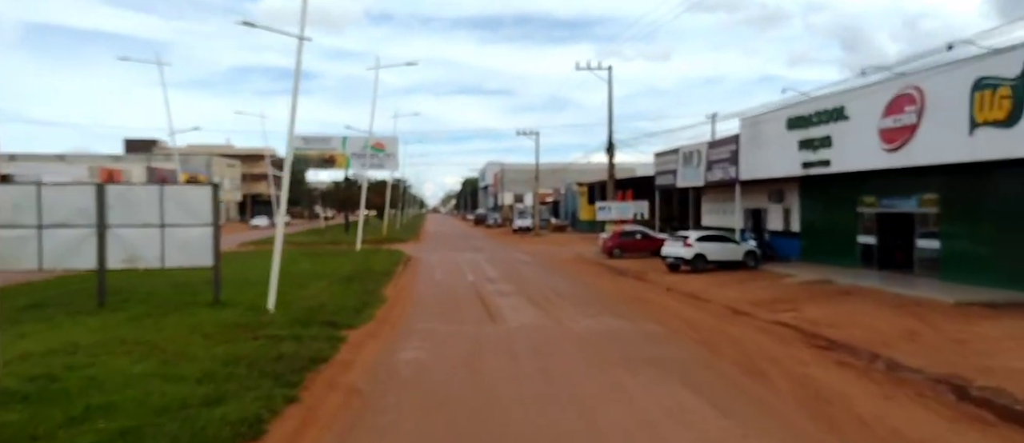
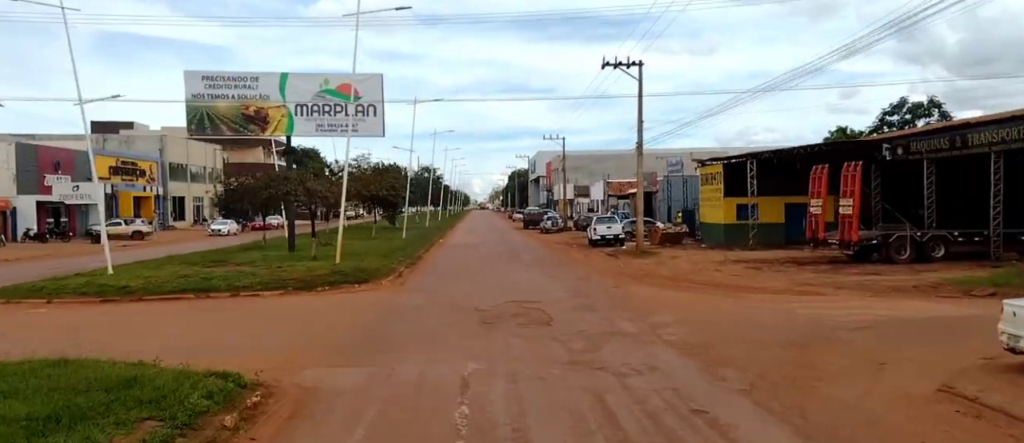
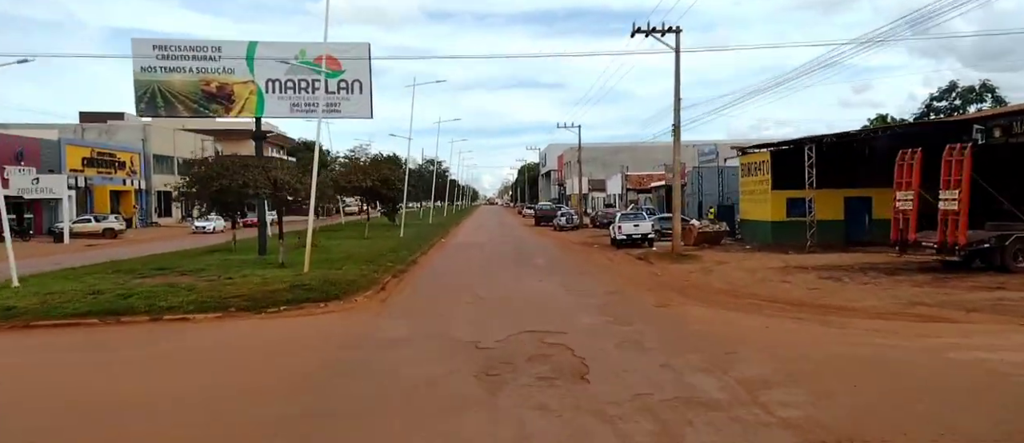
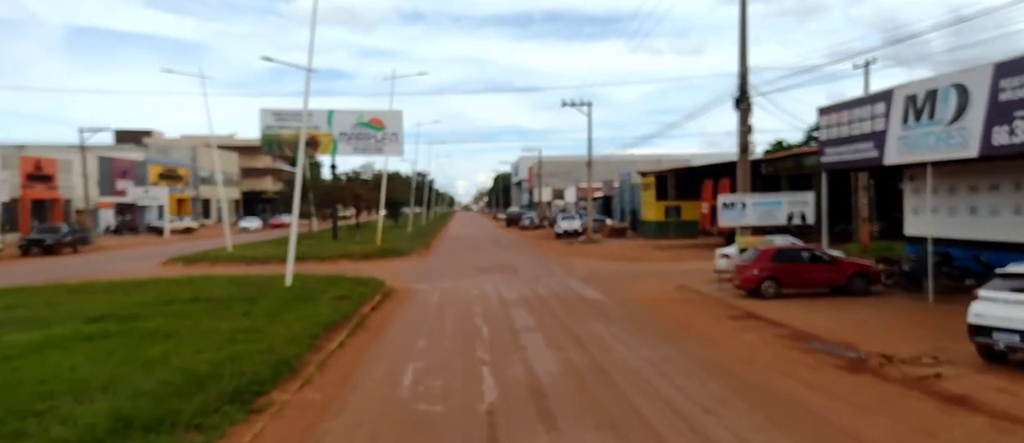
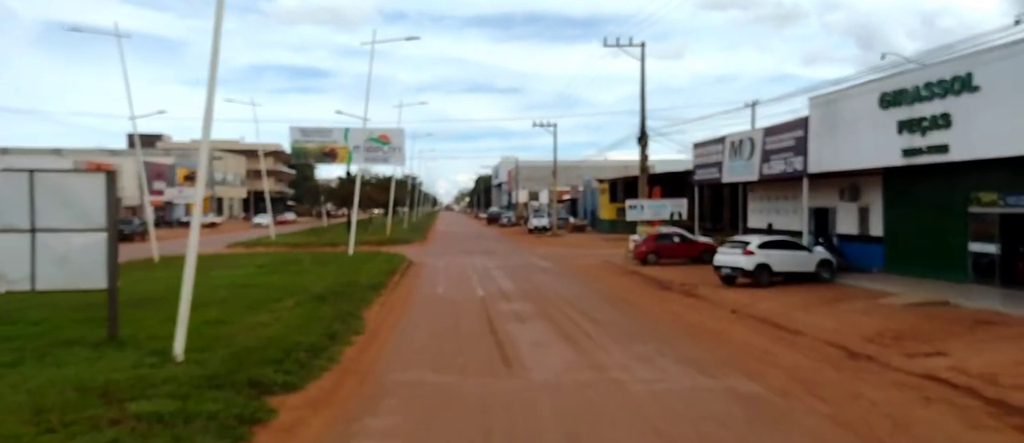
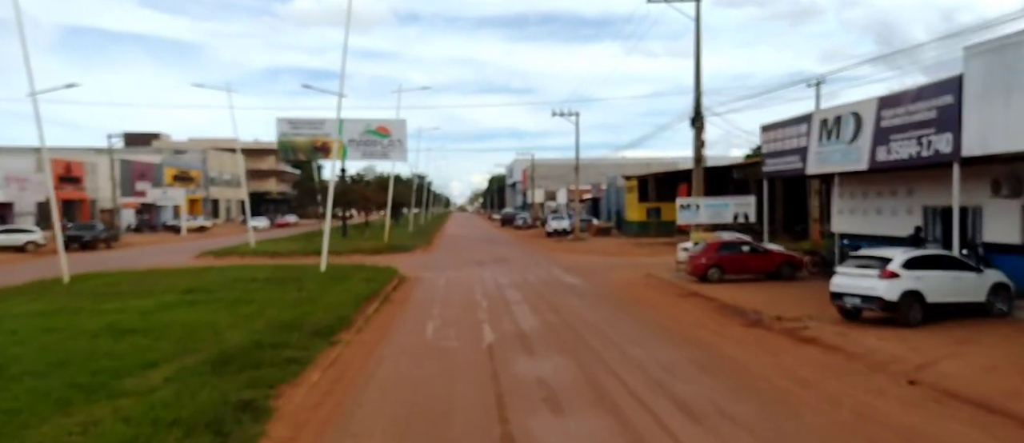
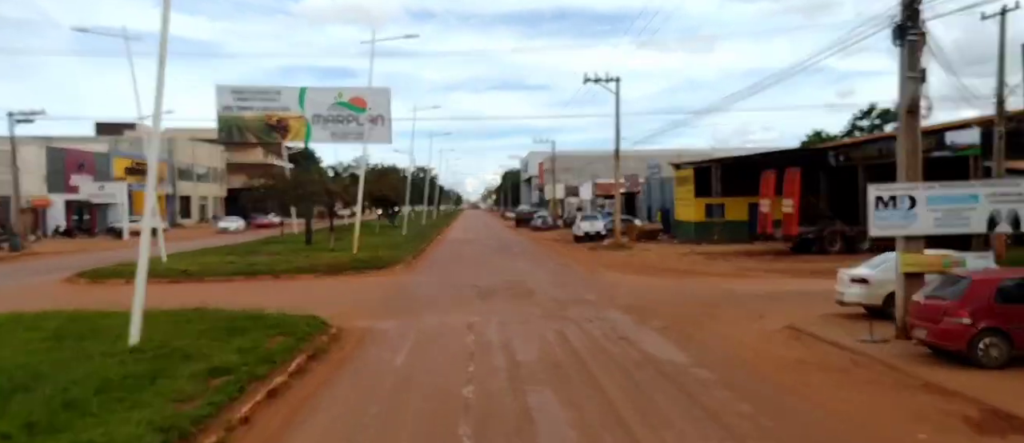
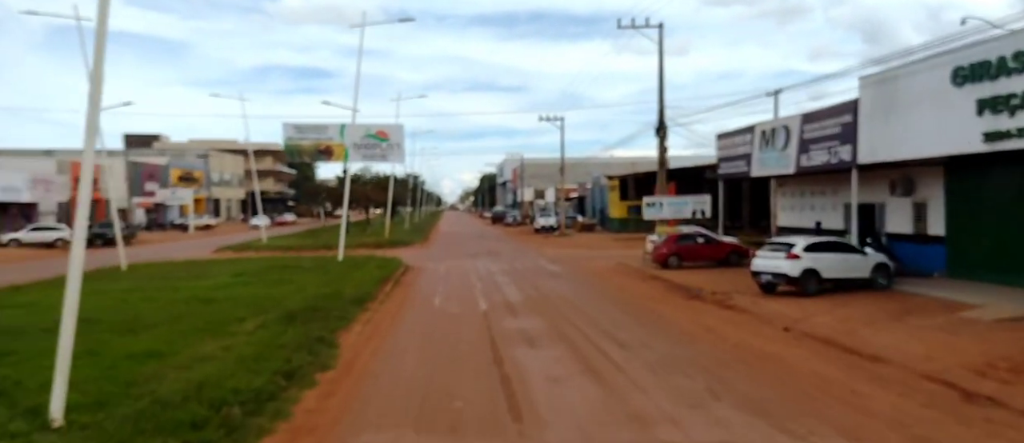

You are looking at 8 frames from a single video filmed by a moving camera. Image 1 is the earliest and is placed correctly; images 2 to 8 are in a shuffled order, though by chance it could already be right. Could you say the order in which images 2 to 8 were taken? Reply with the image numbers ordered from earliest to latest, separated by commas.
5, 8, 6, 4, 7, 2, 3
